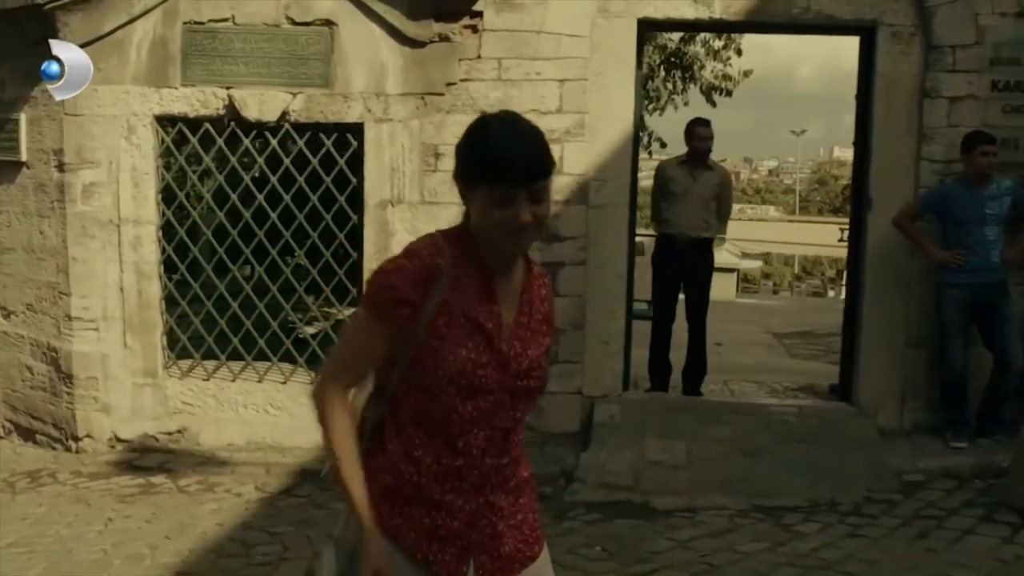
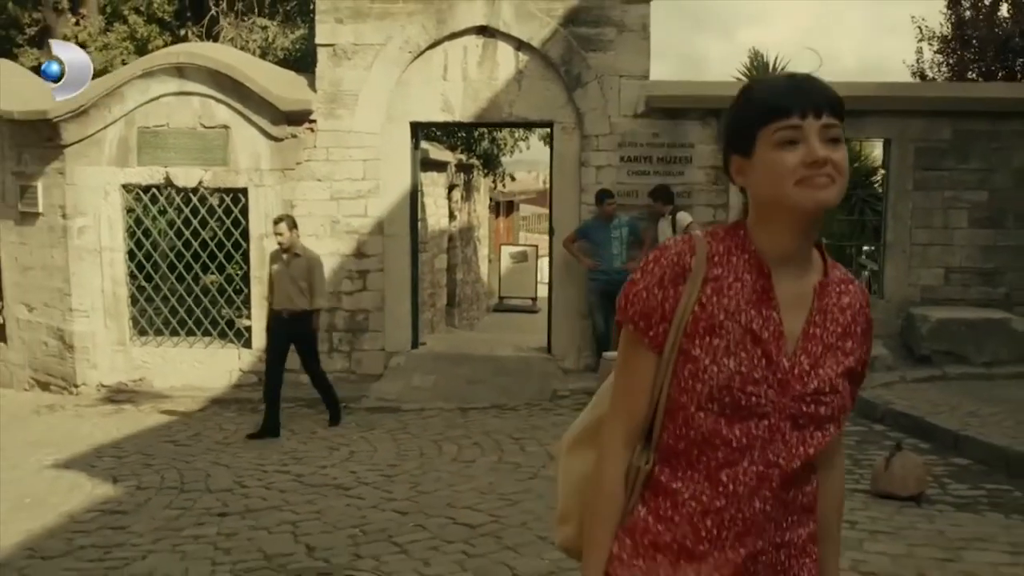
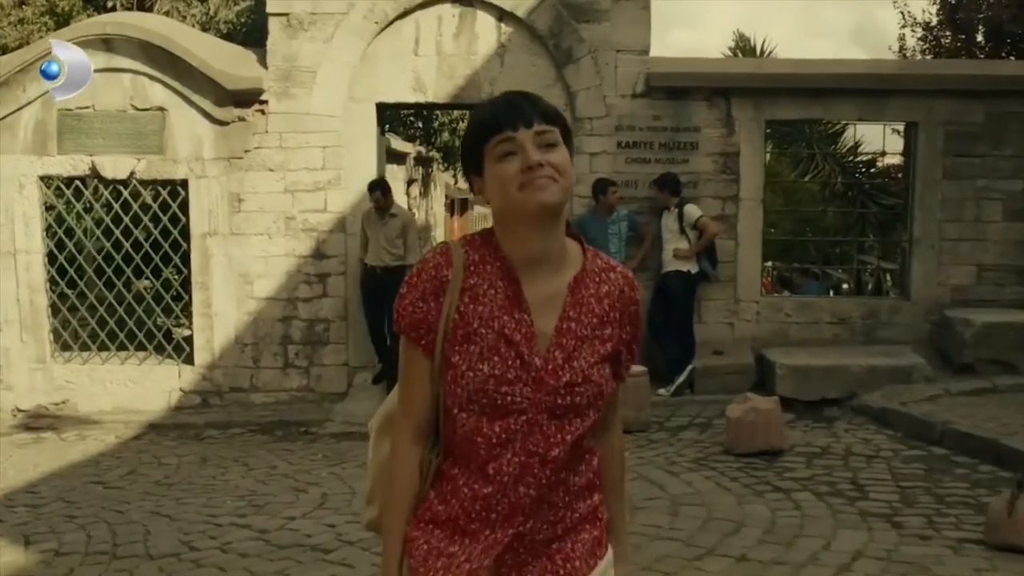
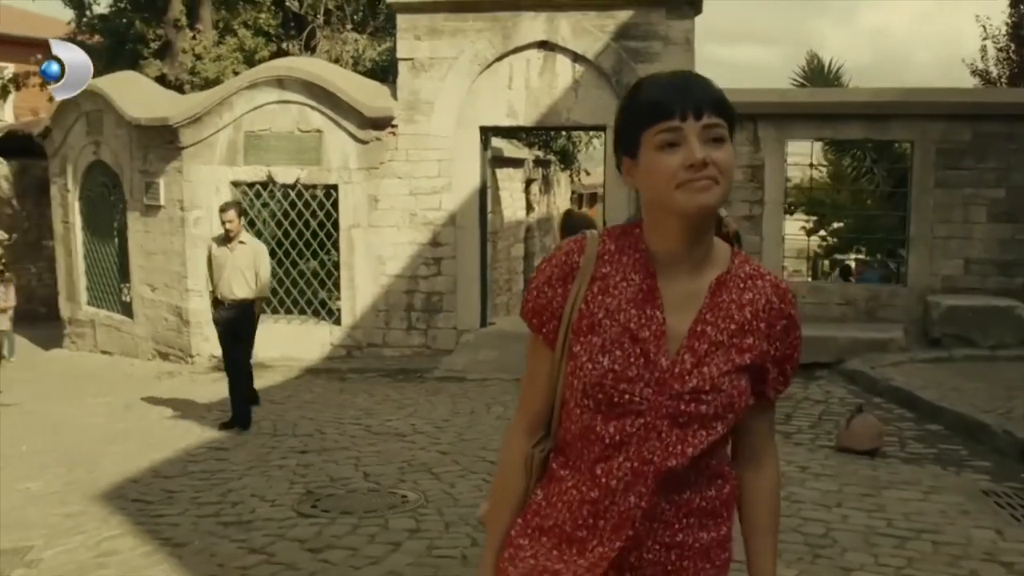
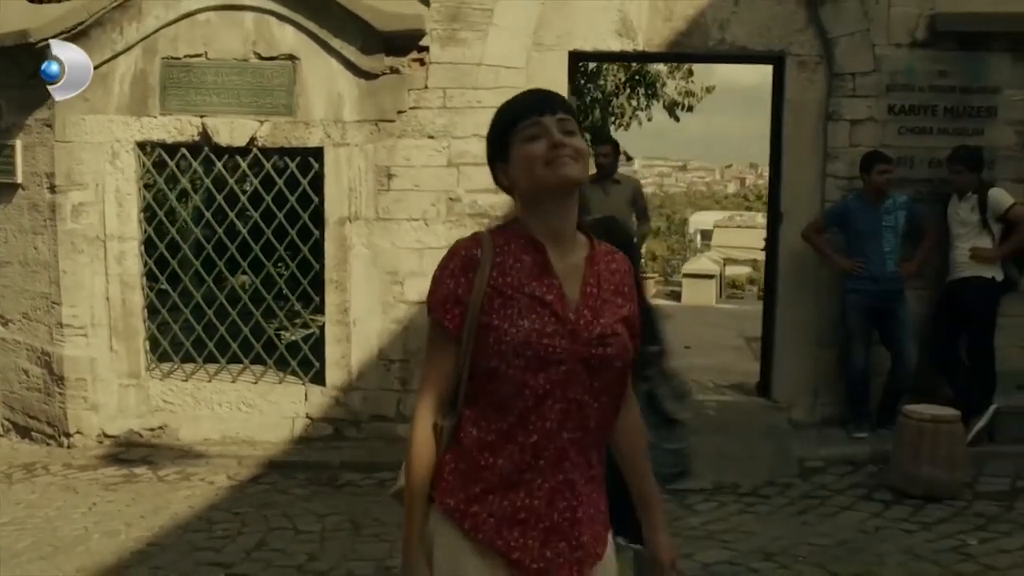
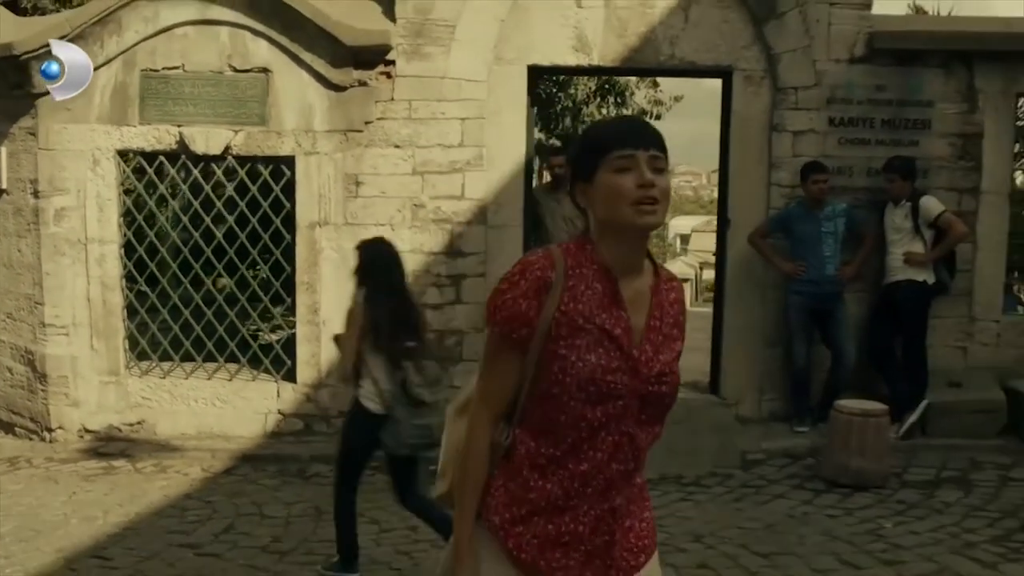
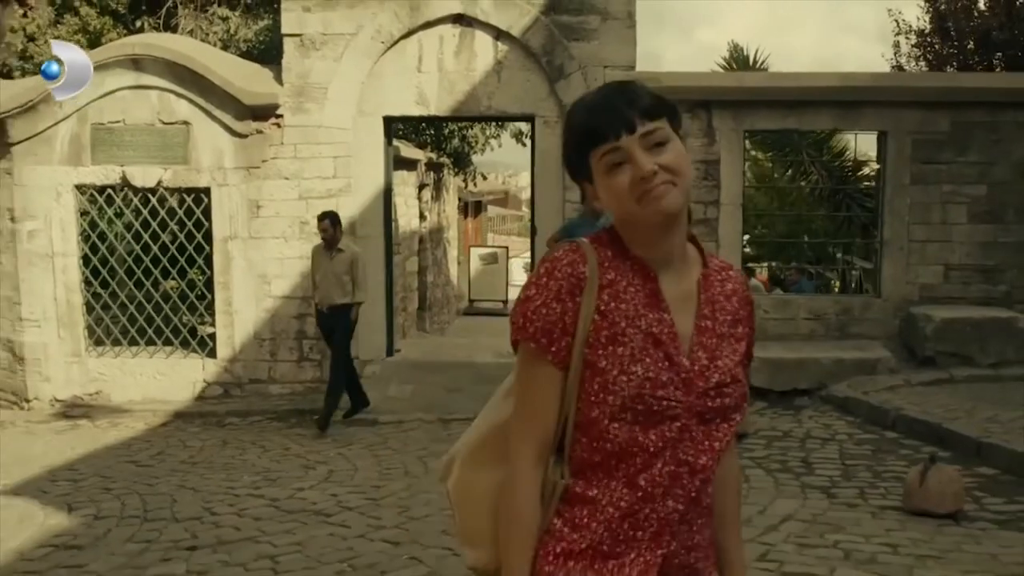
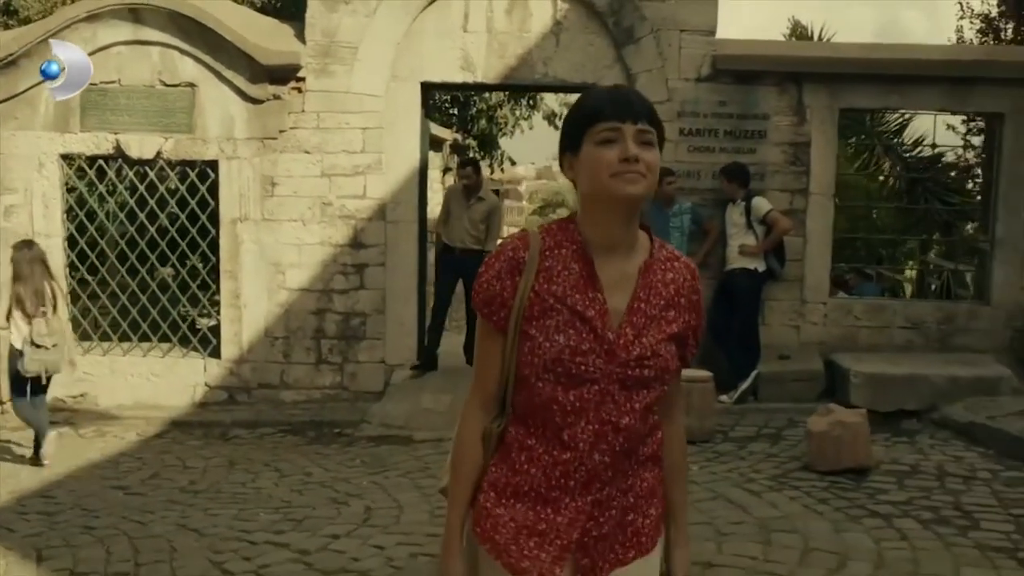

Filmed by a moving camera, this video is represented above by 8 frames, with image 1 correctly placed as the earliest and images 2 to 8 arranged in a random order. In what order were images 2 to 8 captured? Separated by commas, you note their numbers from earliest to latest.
5, 6, 8, 3, 7, 2, 4
